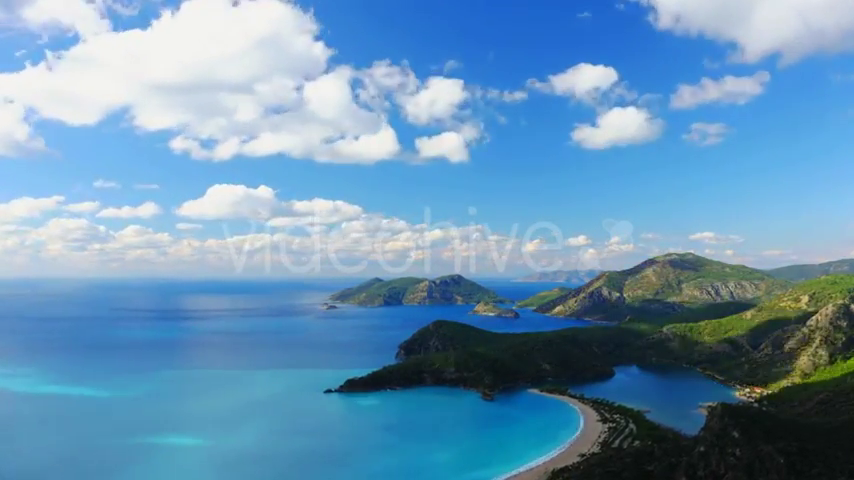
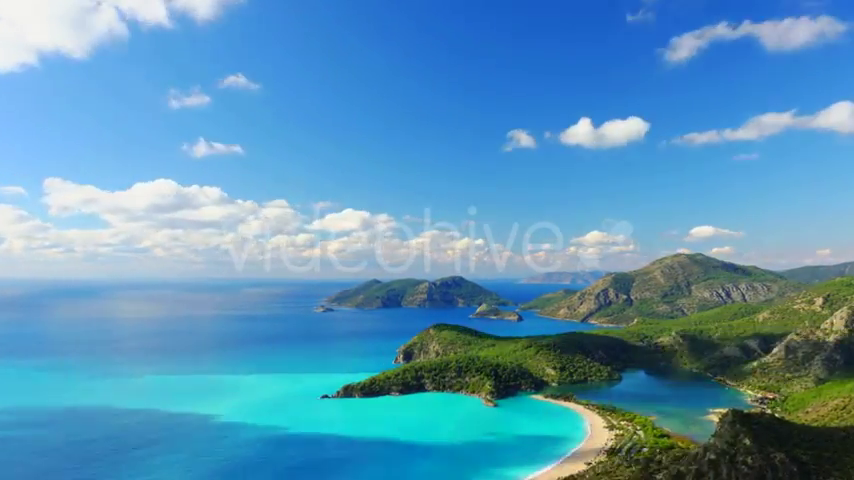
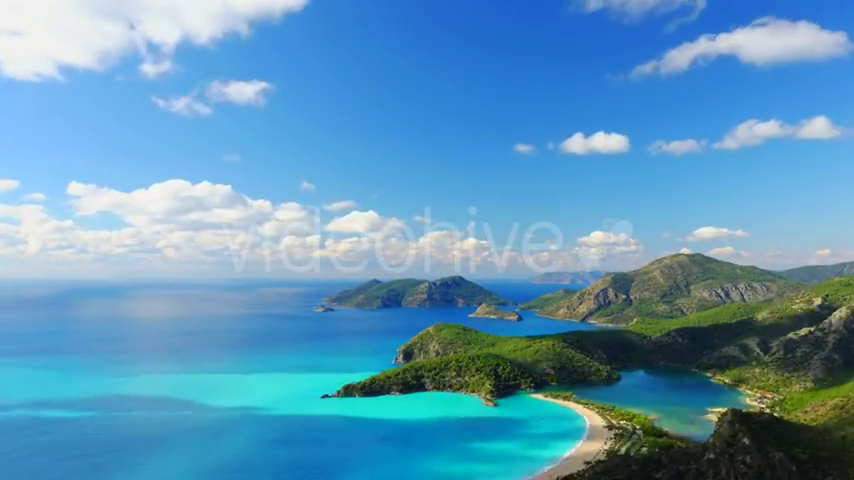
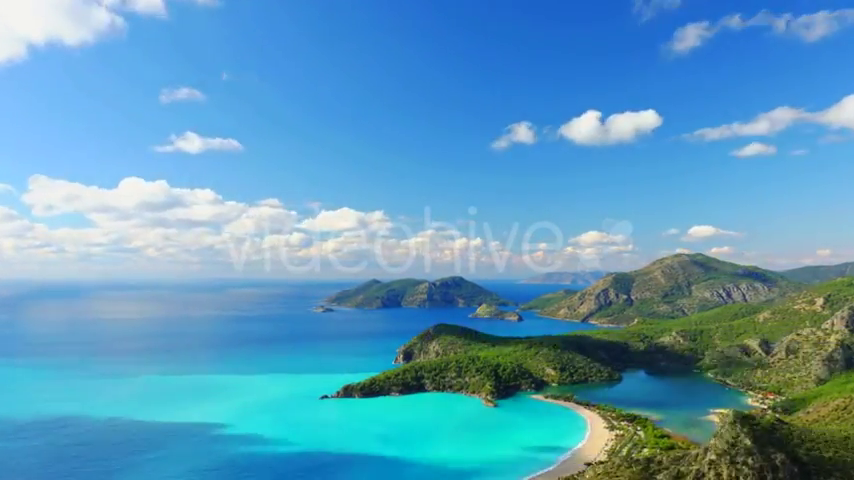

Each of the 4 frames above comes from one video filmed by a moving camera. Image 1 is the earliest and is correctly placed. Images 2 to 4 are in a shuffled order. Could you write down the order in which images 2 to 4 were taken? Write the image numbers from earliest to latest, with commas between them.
3, 2, 4
